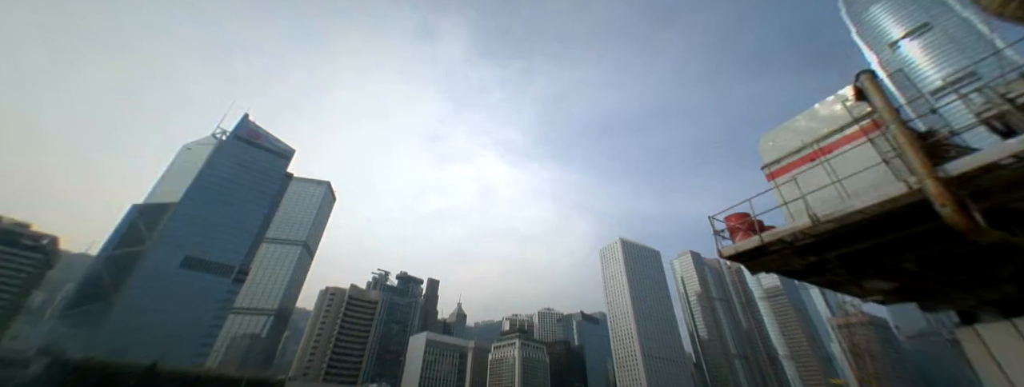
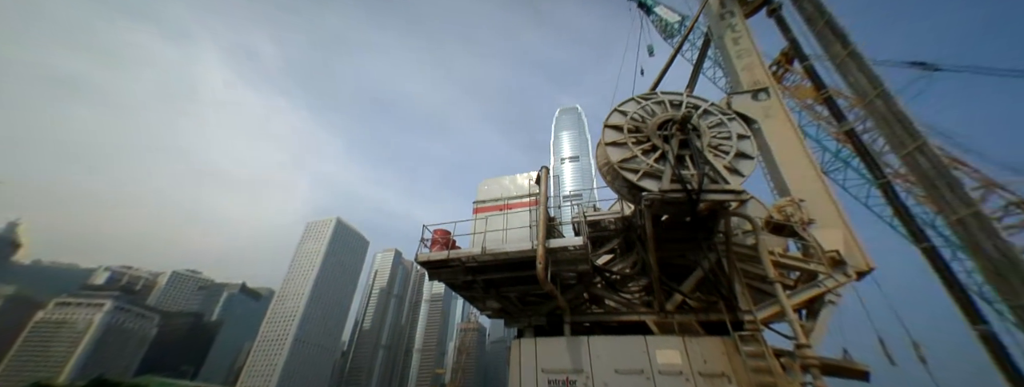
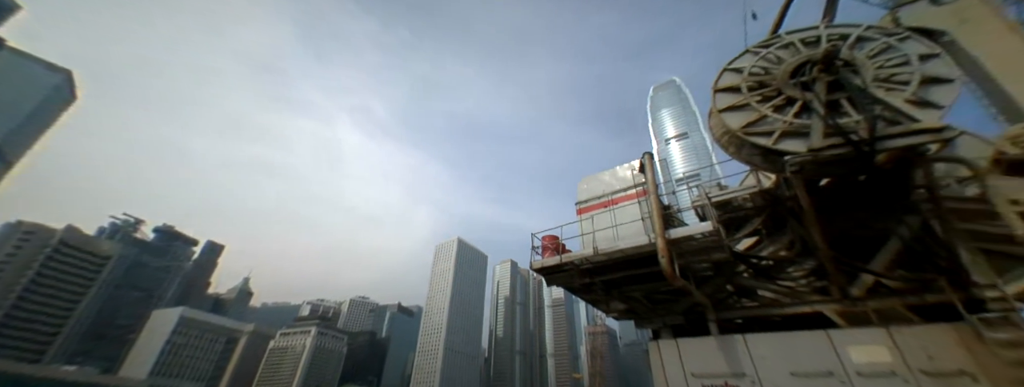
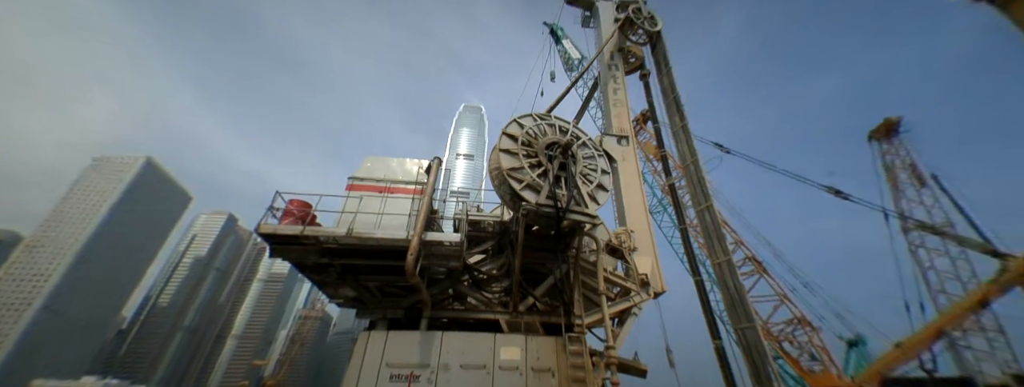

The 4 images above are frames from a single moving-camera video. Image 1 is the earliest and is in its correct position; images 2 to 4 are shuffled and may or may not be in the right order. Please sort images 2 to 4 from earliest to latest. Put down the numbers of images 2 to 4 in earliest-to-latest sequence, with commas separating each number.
3, 2, 4
